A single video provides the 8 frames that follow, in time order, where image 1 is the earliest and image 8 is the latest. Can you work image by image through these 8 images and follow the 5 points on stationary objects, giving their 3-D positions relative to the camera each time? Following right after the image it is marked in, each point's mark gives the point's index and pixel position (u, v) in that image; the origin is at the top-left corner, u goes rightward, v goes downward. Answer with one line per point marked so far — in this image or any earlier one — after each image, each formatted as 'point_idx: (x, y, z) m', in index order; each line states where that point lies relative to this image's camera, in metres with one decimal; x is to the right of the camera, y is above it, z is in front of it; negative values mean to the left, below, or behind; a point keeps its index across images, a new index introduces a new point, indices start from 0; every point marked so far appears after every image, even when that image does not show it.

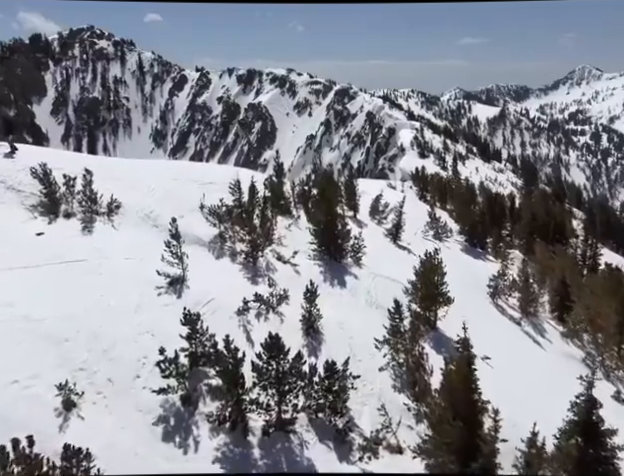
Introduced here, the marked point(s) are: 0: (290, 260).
0: (-0.6, -0.6, +14.2) m
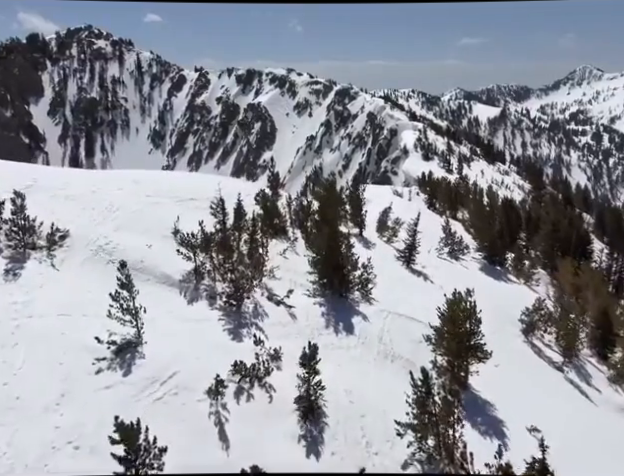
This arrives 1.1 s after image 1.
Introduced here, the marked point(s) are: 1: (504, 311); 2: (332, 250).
0: (-0.6, -1.3, +11.4) m
1: (+5.5, -2.1, +15.4) m
2: (+0.5, -0.3, +12.4) m
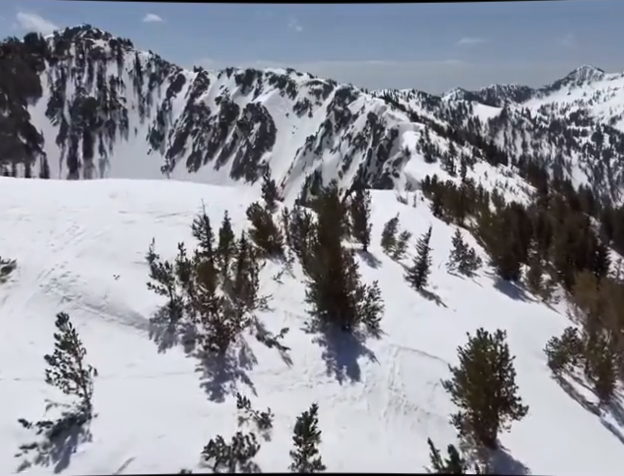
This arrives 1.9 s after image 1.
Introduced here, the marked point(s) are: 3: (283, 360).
0: (-0.6, -1.8, +9.7) m
1: (+5.4, -2.6, +13.7) m
2: (+0.4, -0.8, +10.7) m
3: (-0.5, -2.1, +9.2) m
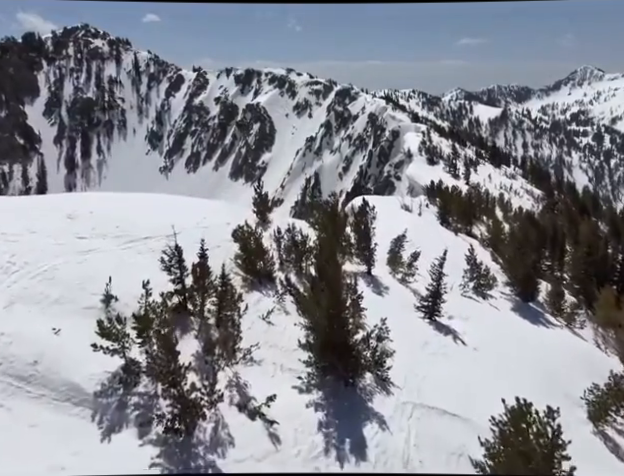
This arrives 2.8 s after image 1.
0: (-0.7, -2.4, +7.7) m
1: (+5.4, -3.2, +11.7) m
2: (+0.3, -1.3, +8.7) m
3: (-0.6, -2.6, +7.2) m
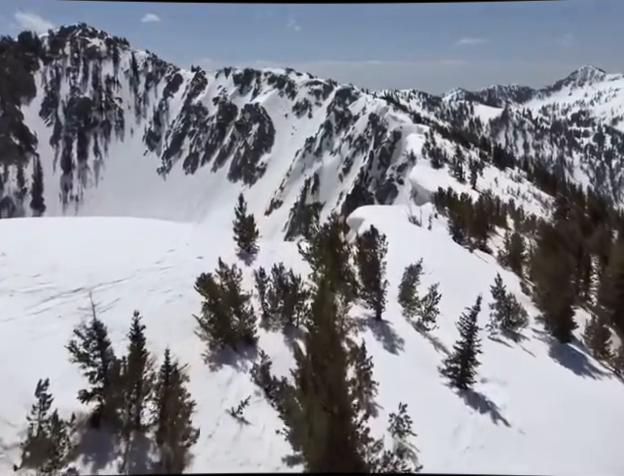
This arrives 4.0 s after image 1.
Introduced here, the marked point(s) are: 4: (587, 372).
0: (-0.8, -3.2, +4.6) m
1: (+5.3, -4.0, +8.6) m
2: (+0.2, -2.1, +5.6) m
3: (-0.7, -3.4, +4.2) m
4: (+7.1, -3.5, +14.1) m
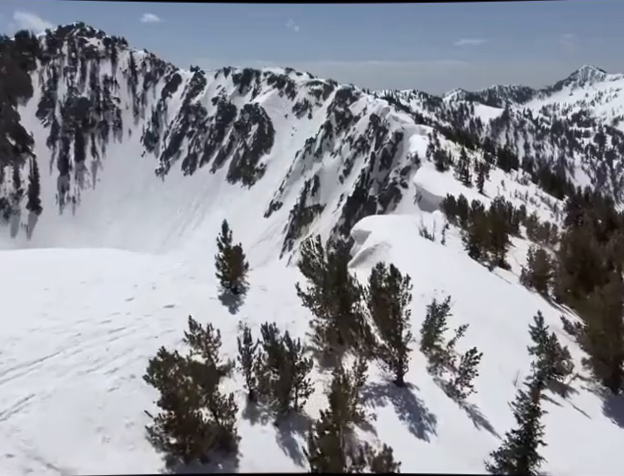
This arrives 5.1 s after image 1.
0: (-0.8, -3.9, +2.0) m
1: (+5.3, -4.7, +6.0) m
2: (+0.3, -2.8, +3.0) m
3: (-0.6, -4.1, +1.5) m
4: (+7.2, -4.2, +11.4) m
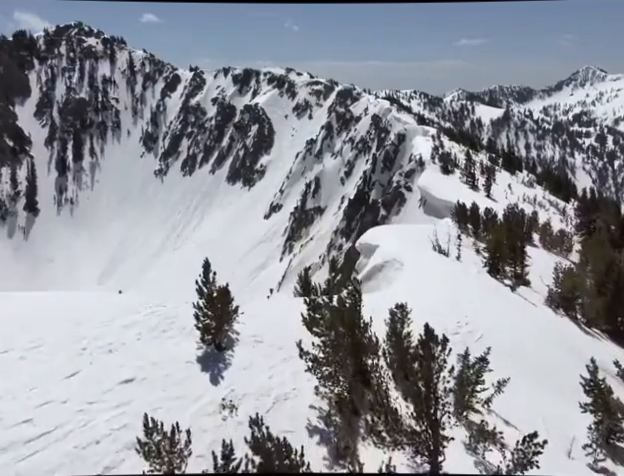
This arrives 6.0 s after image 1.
0: (-0.7, -4.5, -0.3) m
1: (+5.4, -5.3, +3.8) m
2: (+0.4, -3.5, +0.7) m
3: (-0.5, -4.8, -0.7) m
4: (+7.3, -4.8, +9.2) m
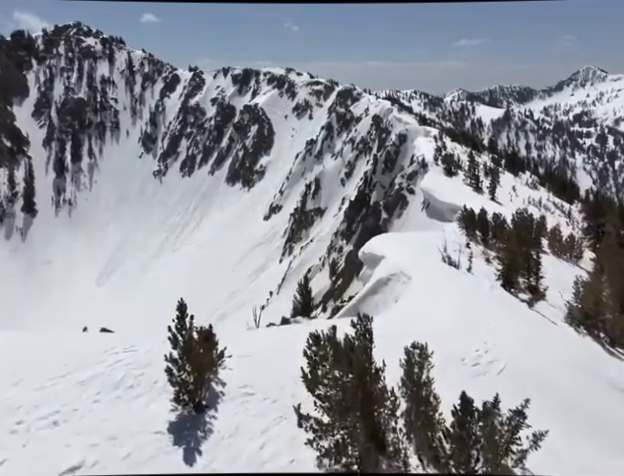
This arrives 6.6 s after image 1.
0: (-0.7, -4.9, -1.8) m
1: (+5.4, -5.7, +2.2) m
2: (+0.4, -3.9, -0.8) m
3: (-0.5, -5.2, -2.3) m
4: (+7.3, -5.2, +7.6) m
